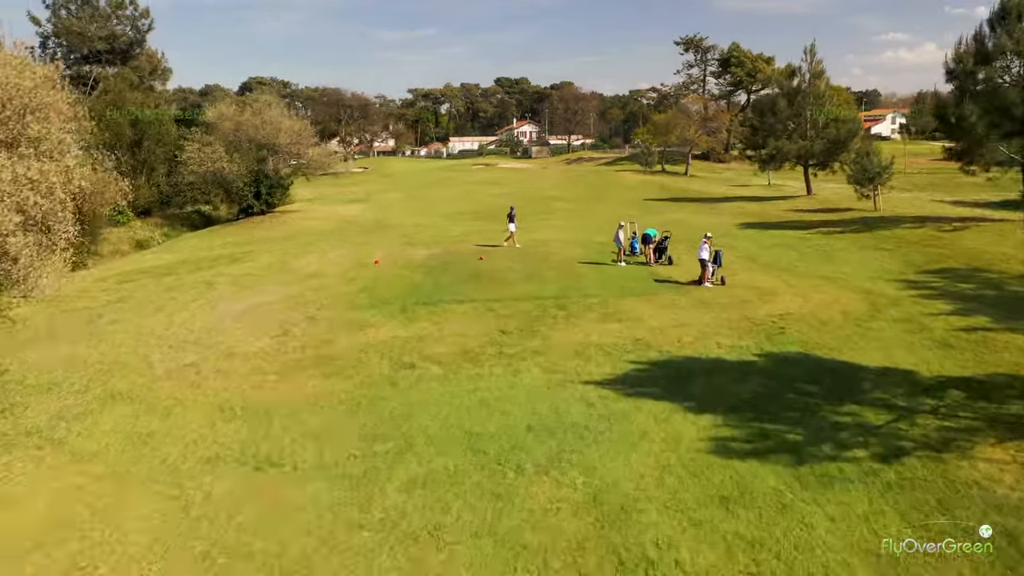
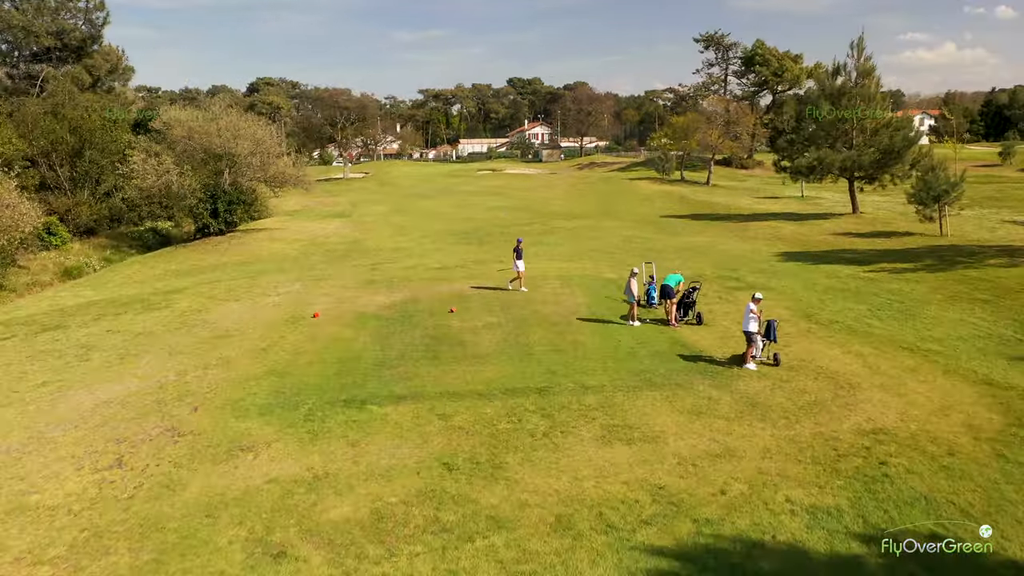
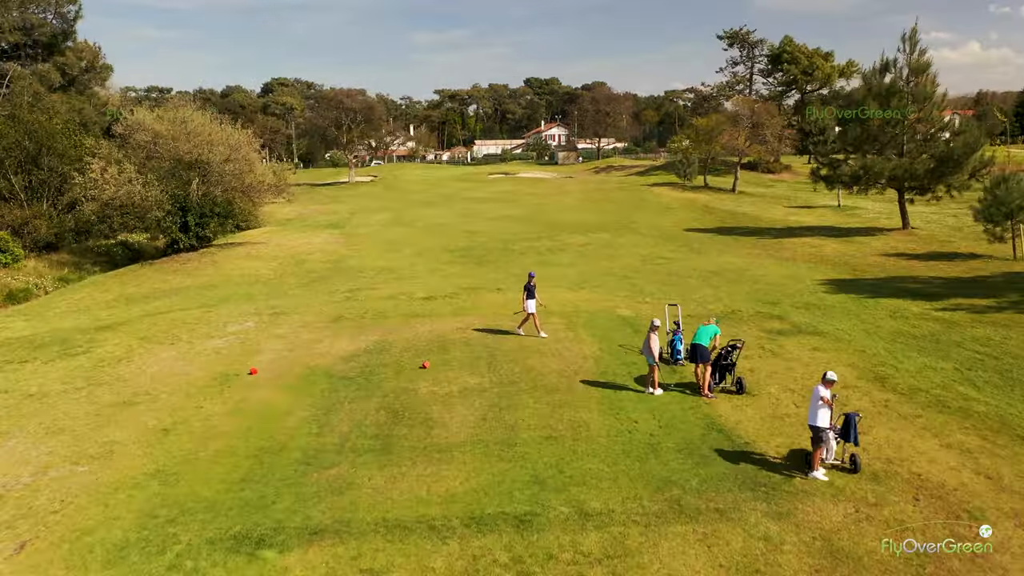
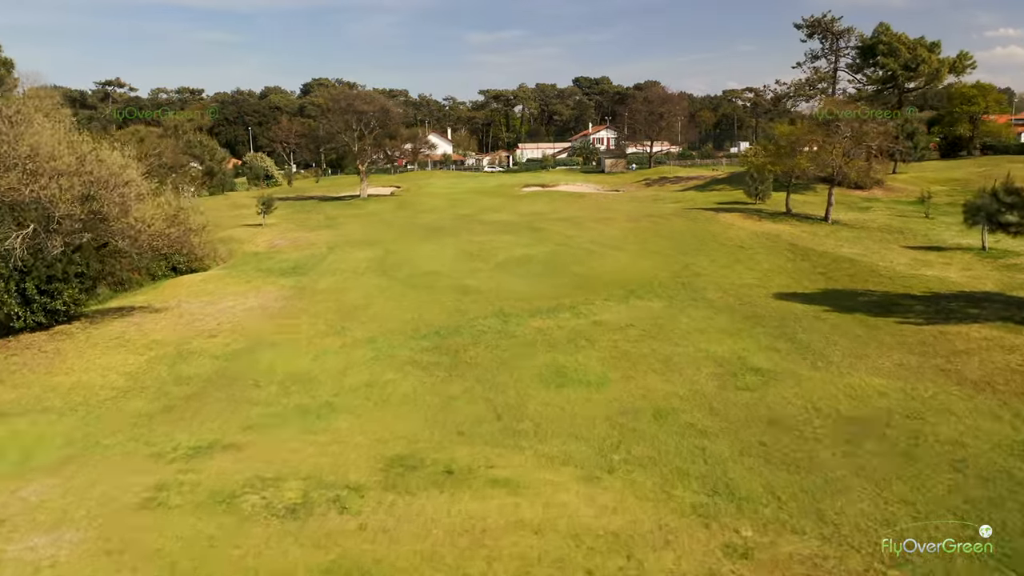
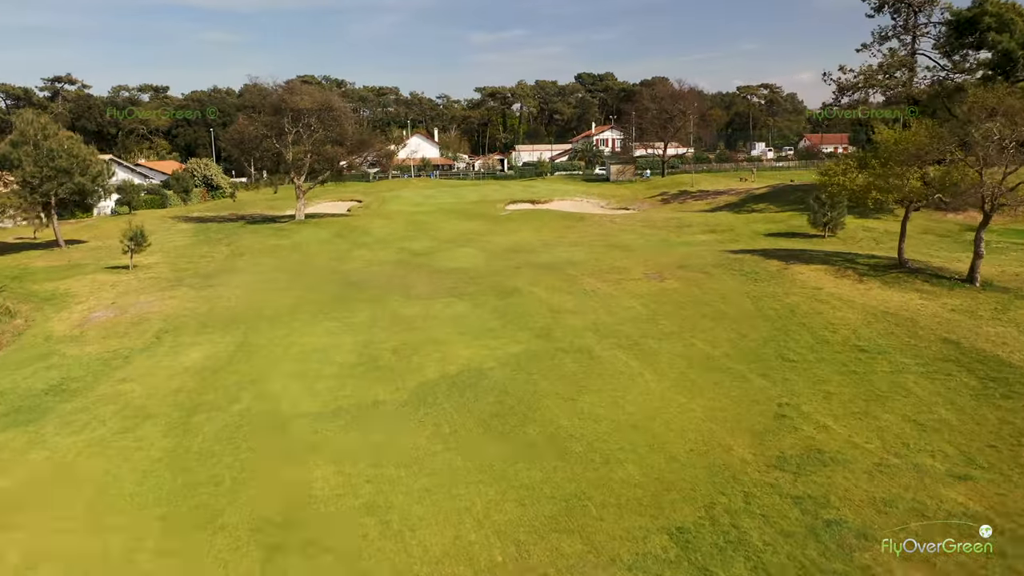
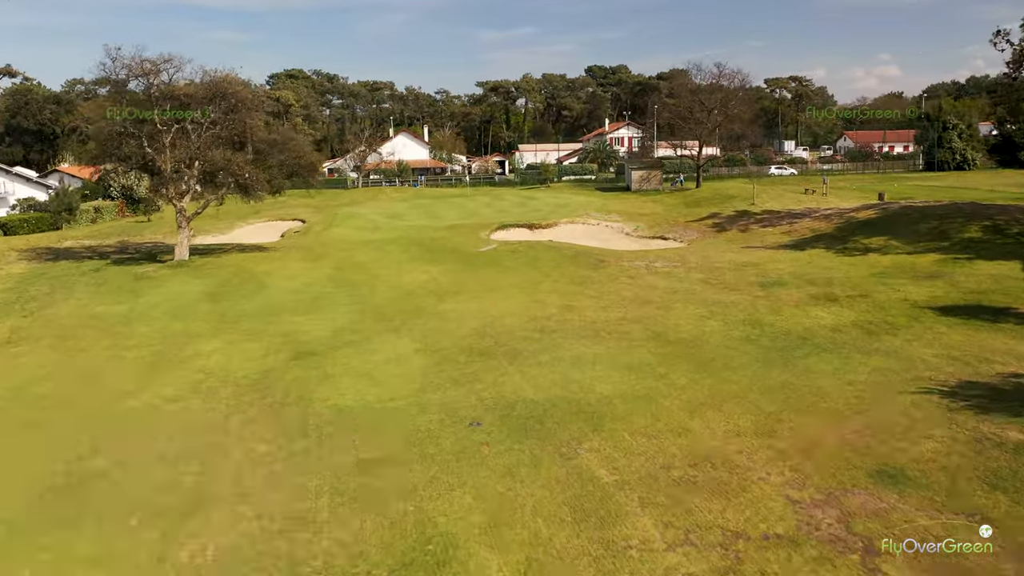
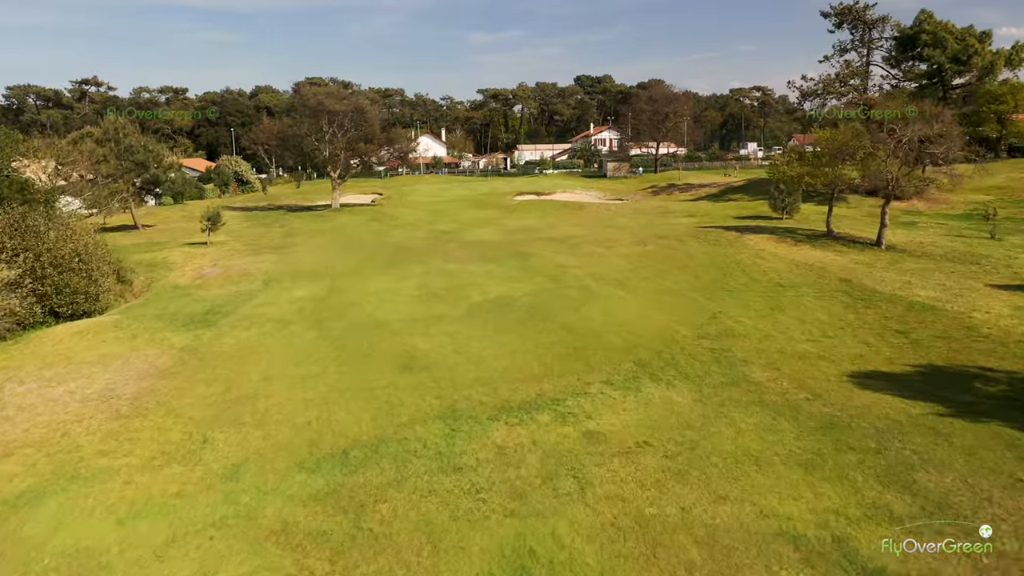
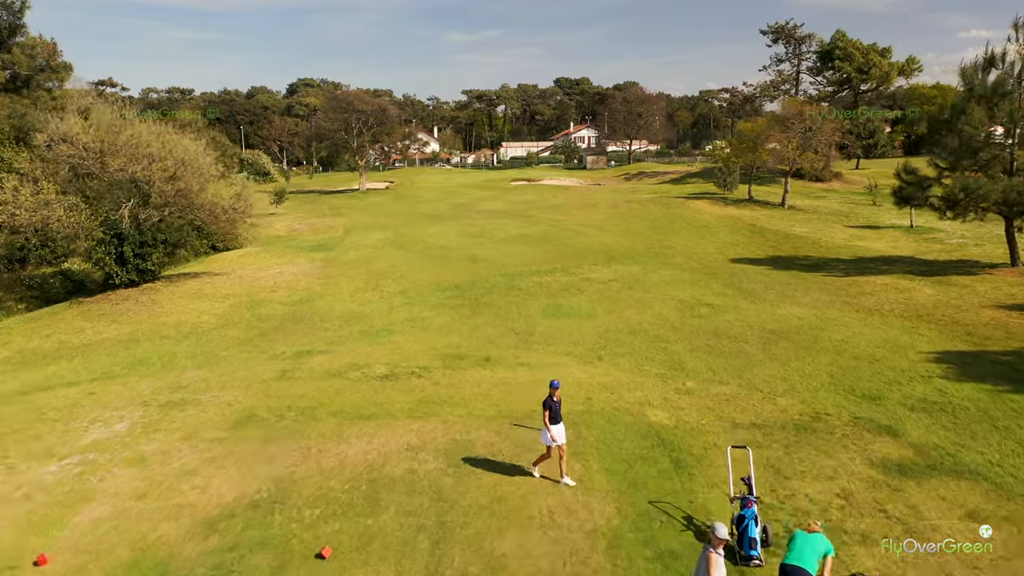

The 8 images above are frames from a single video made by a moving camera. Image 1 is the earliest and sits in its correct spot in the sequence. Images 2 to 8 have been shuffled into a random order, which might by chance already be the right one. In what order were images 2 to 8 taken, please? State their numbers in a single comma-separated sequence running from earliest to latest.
2, 3, 8, 4, 7, 5, 6
